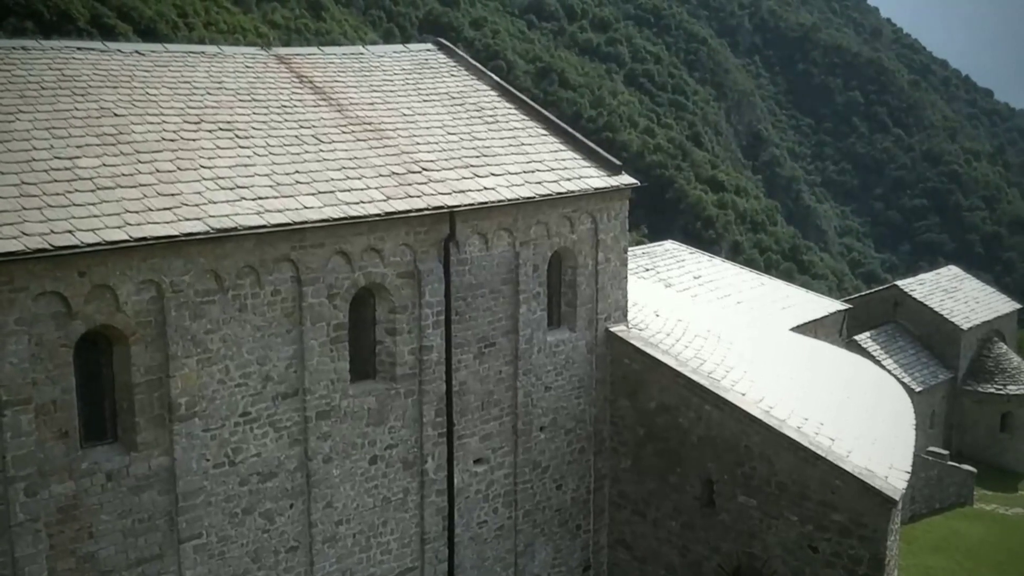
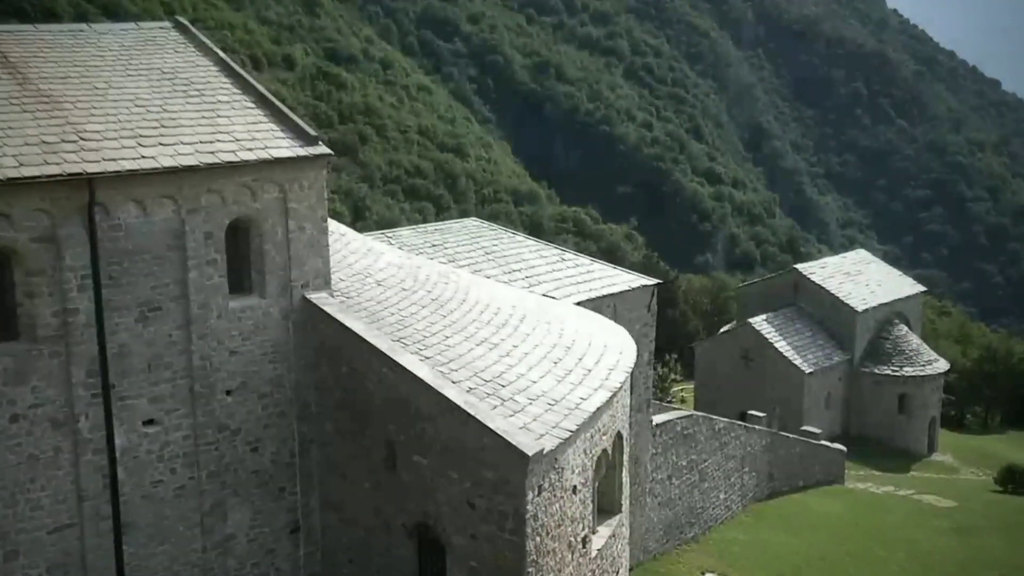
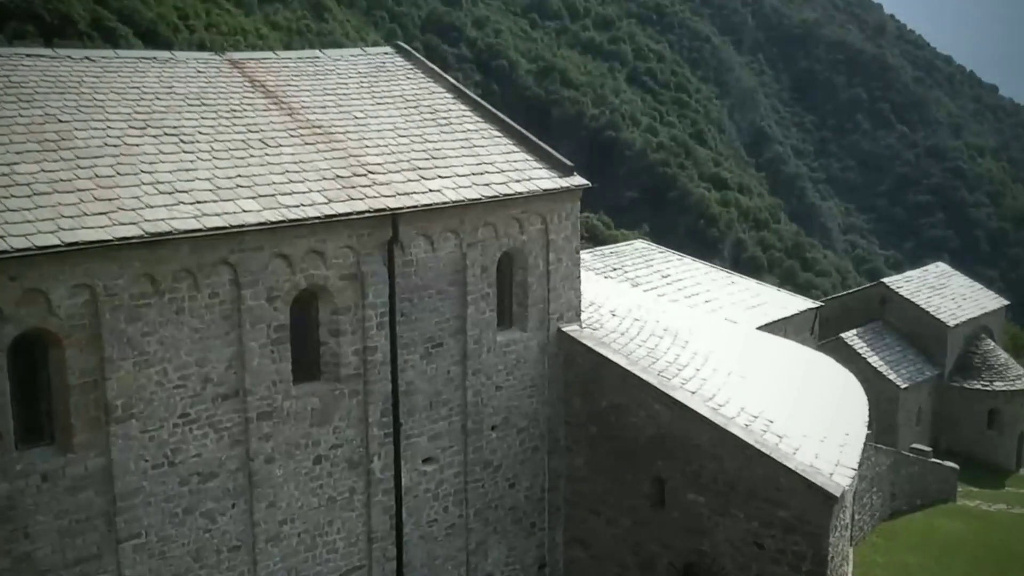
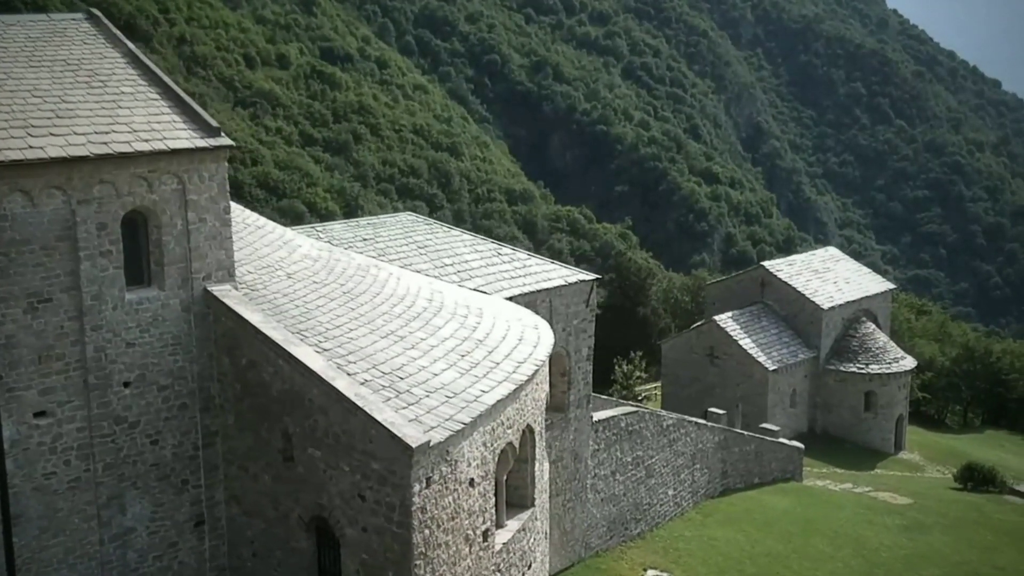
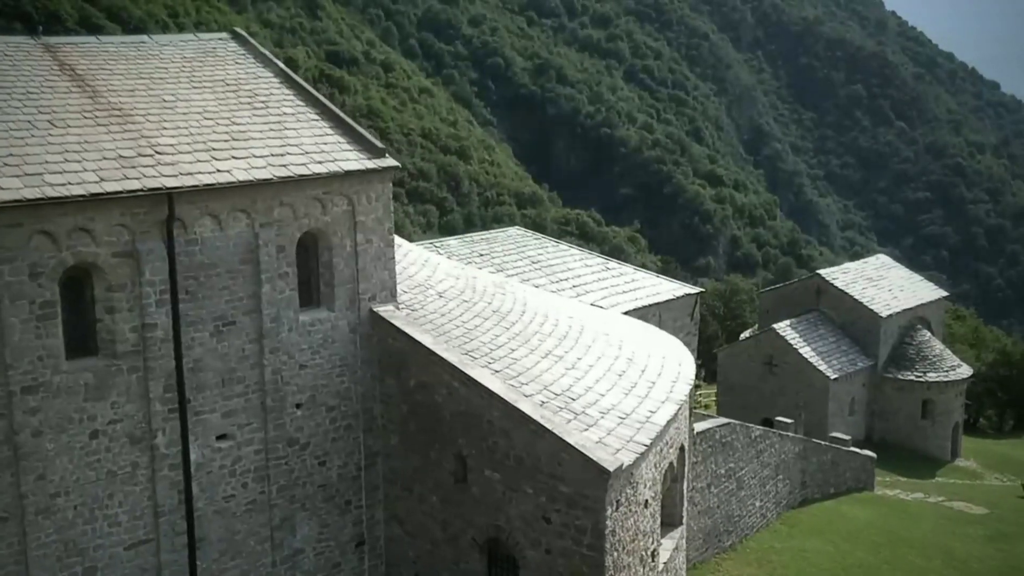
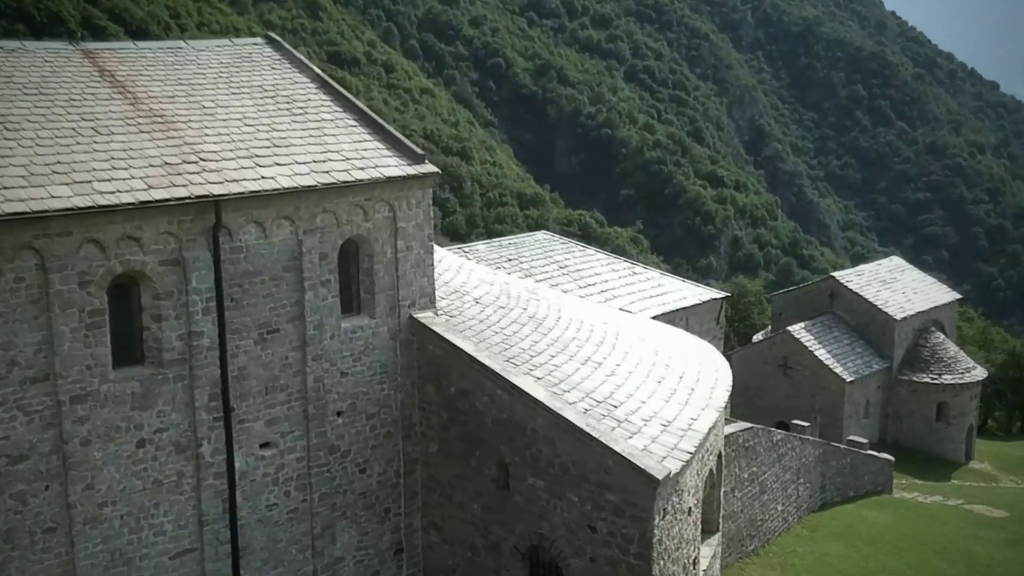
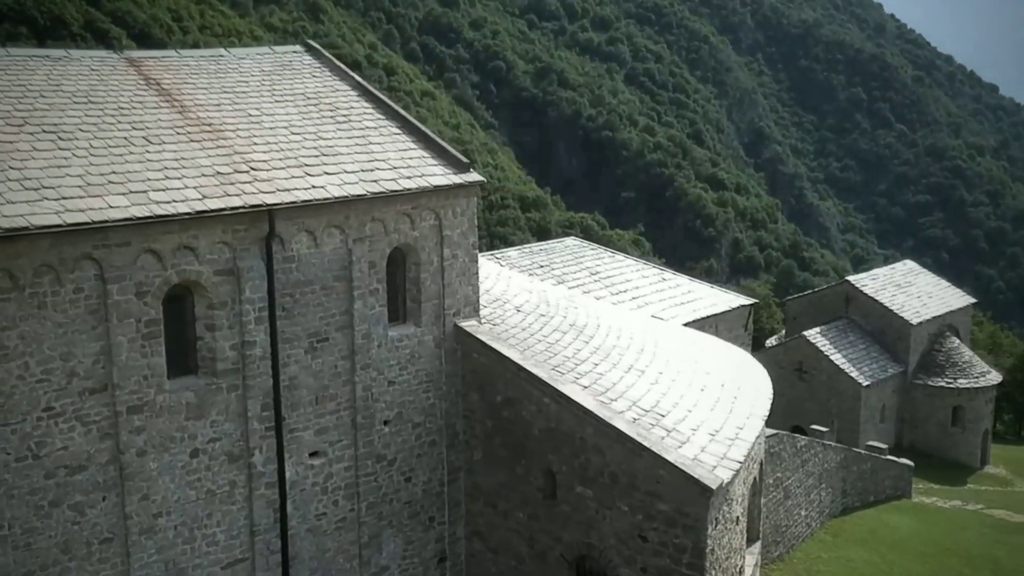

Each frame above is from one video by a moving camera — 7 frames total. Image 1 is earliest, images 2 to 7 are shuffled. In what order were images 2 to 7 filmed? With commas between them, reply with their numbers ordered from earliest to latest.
3, 7, 6, 5, 2, 4
